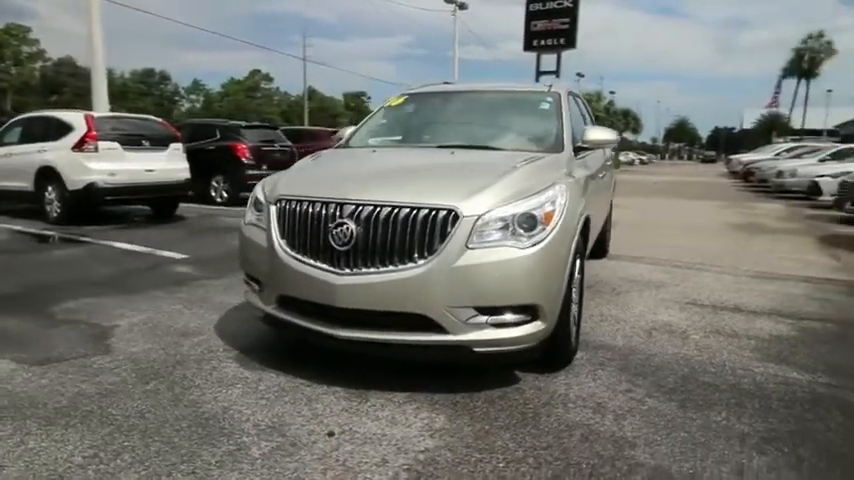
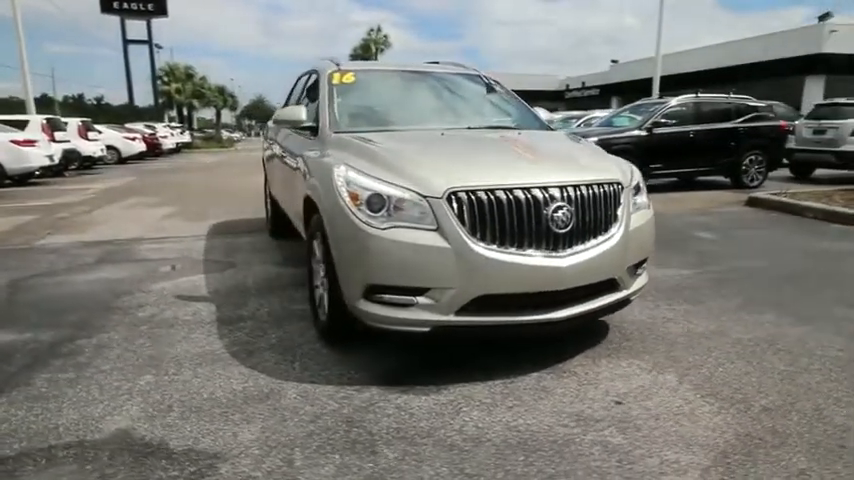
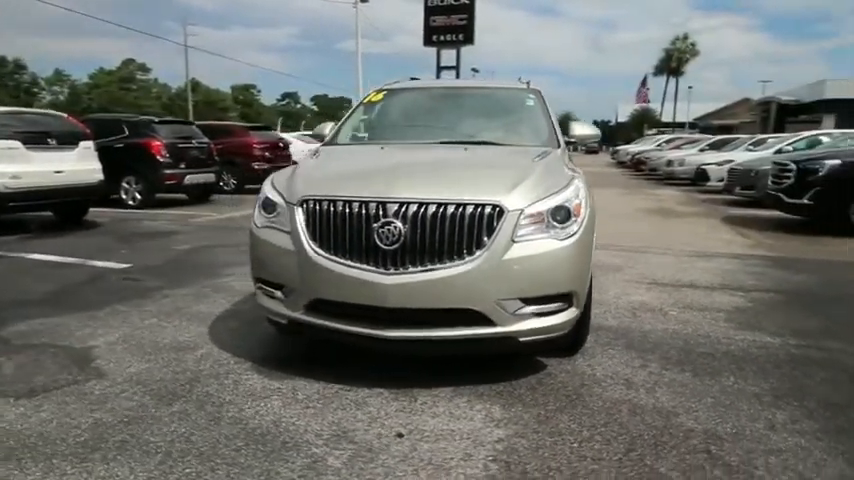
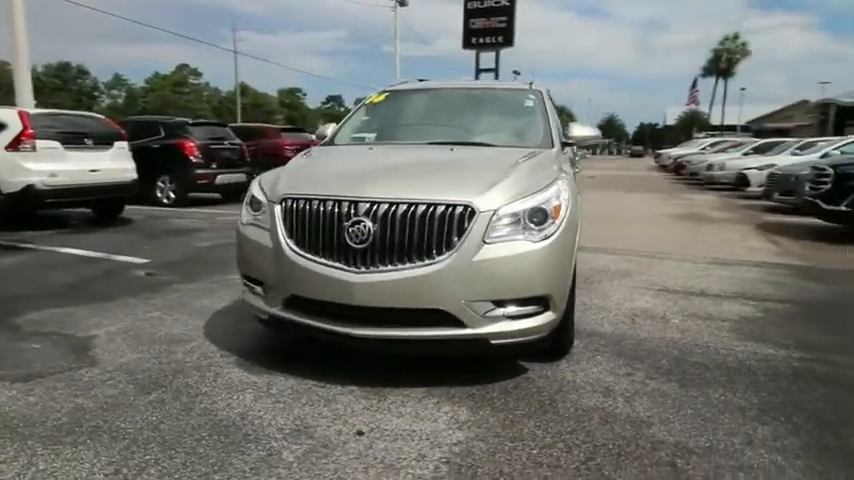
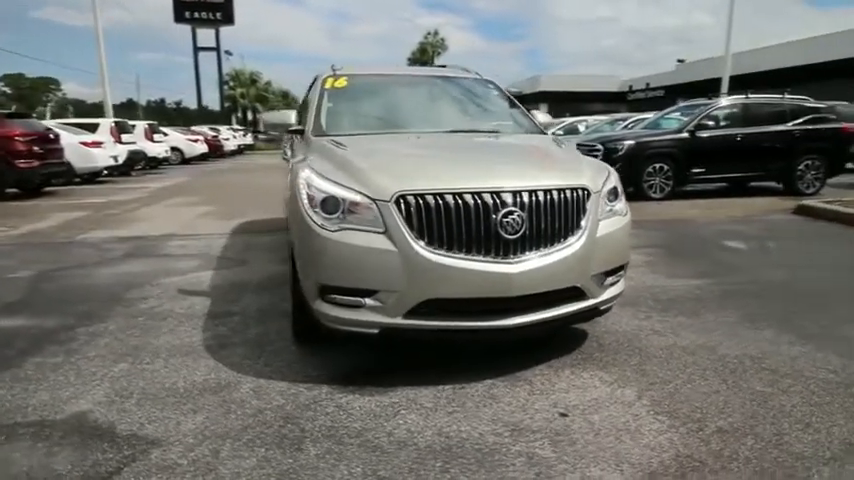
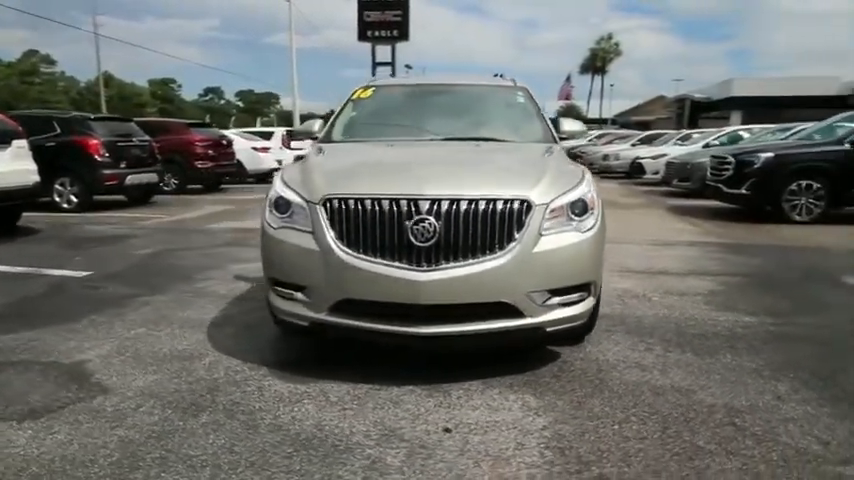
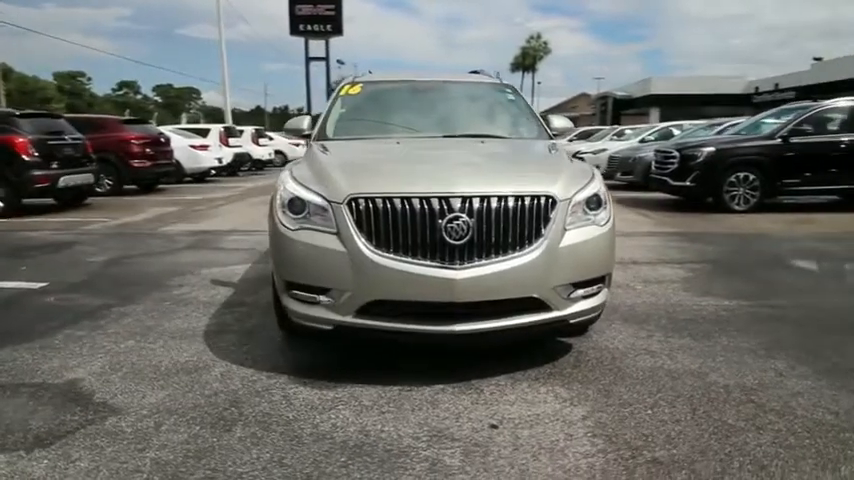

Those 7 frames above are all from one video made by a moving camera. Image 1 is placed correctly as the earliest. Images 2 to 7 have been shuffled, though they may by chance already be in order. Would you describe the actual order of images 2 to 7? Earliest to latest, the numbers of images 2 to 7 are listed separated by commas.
4, 3, 6, 7, 5, 2
